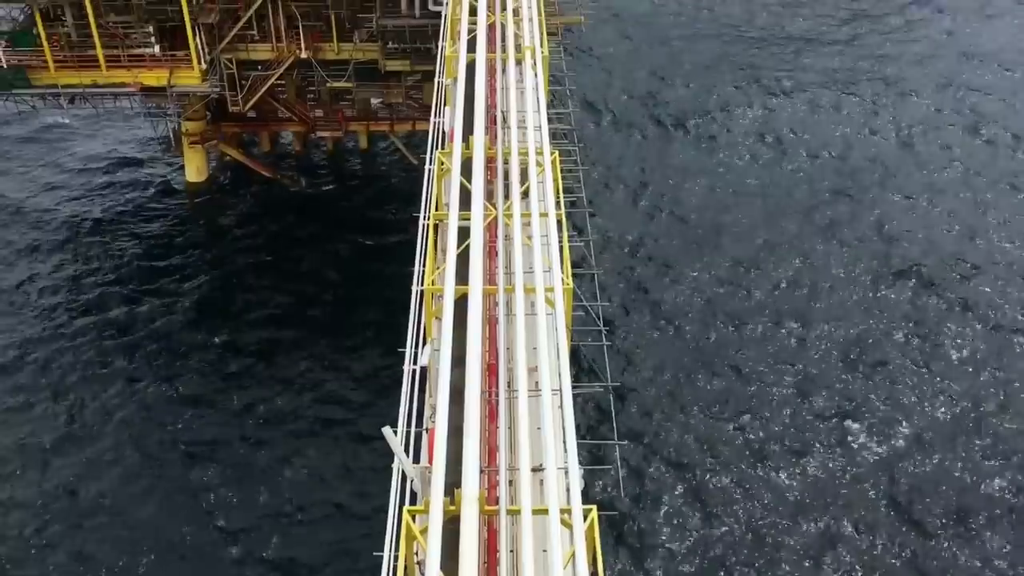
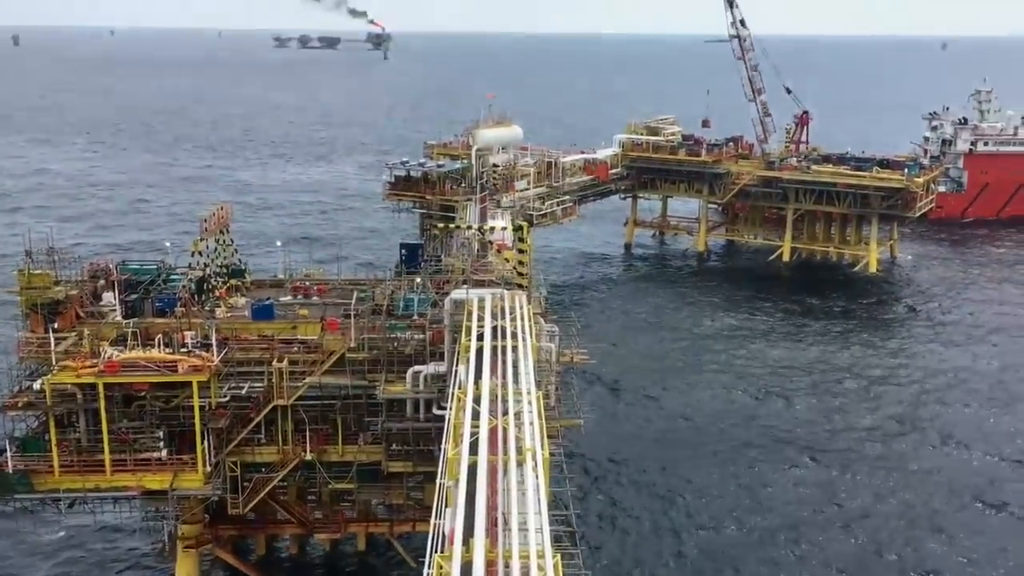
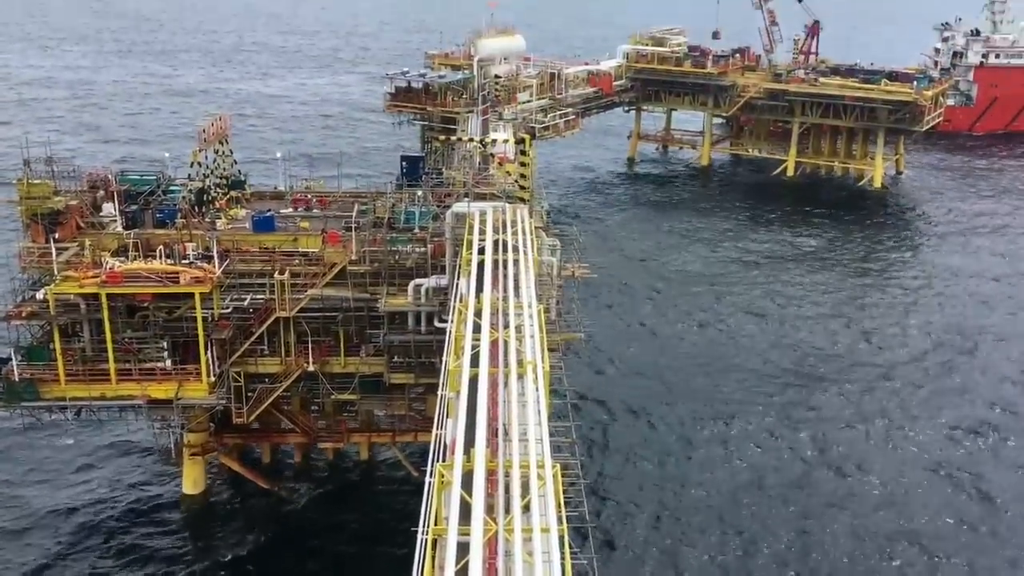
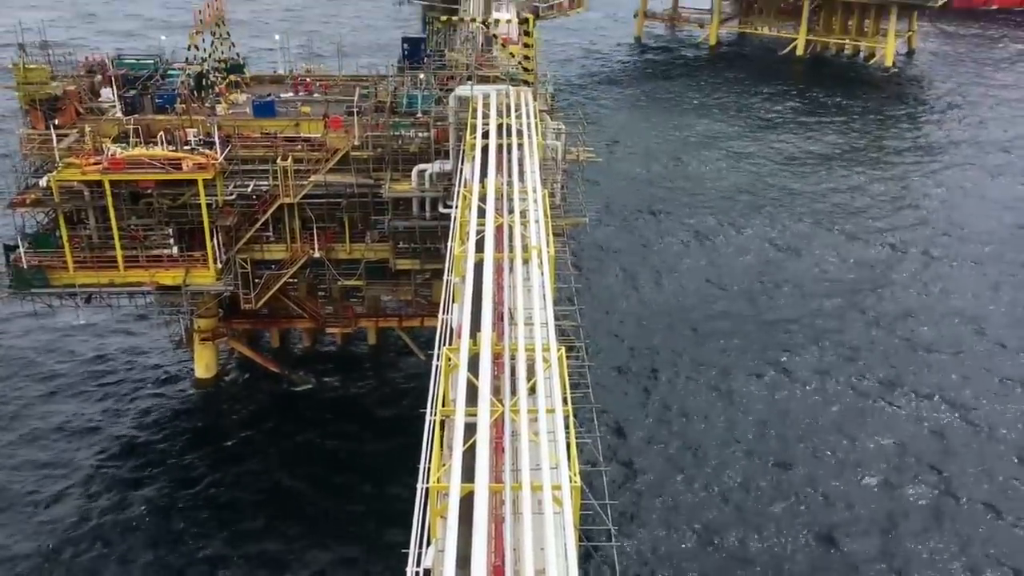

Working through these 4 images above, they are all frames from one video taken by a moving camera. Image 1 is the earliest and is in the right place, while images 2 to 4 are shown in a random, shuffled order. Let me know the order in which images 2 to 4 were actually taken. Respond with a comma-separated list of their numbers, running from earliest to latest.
4, 3, 2
